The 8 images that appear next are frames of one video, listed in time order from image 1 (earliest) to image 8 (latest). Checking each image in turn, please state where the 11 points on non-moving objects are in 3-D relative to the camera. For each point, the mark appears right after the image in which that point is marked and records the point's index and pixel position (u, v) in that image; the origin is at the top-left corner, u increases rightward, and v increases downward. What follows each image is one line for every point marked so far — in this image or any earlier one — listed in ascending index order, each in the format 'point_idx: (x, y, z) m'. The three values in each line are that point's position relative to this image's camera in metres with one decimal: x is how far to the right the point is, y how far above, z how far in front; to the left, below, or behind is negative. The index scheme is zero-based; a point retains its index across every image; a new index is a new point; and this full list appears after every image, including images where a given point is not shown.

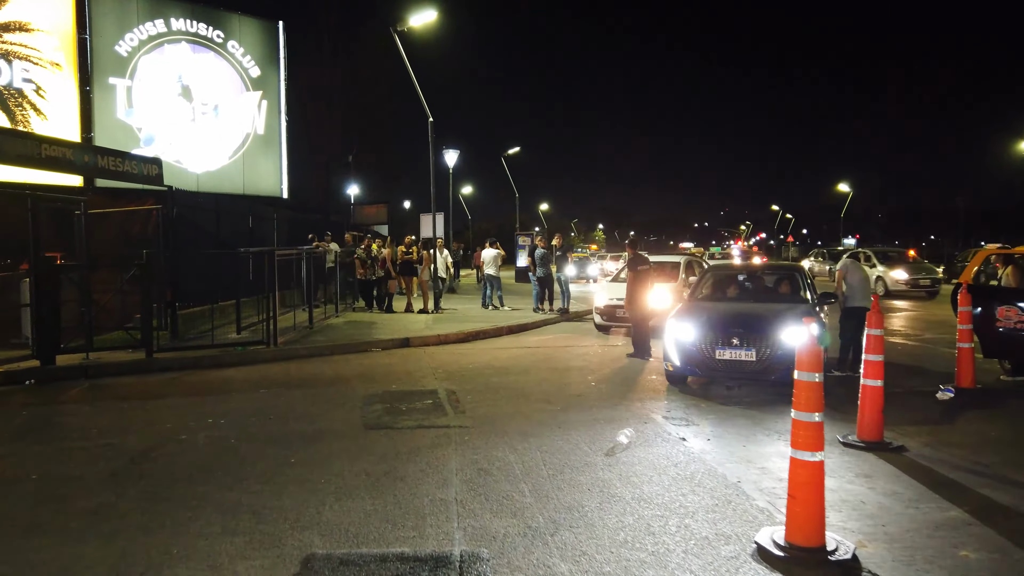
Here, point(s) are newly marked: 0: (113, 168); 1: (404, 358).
0: (-5.6, +1.7, +10.8) m
1: (-1.4, -1.0, +10.4) m
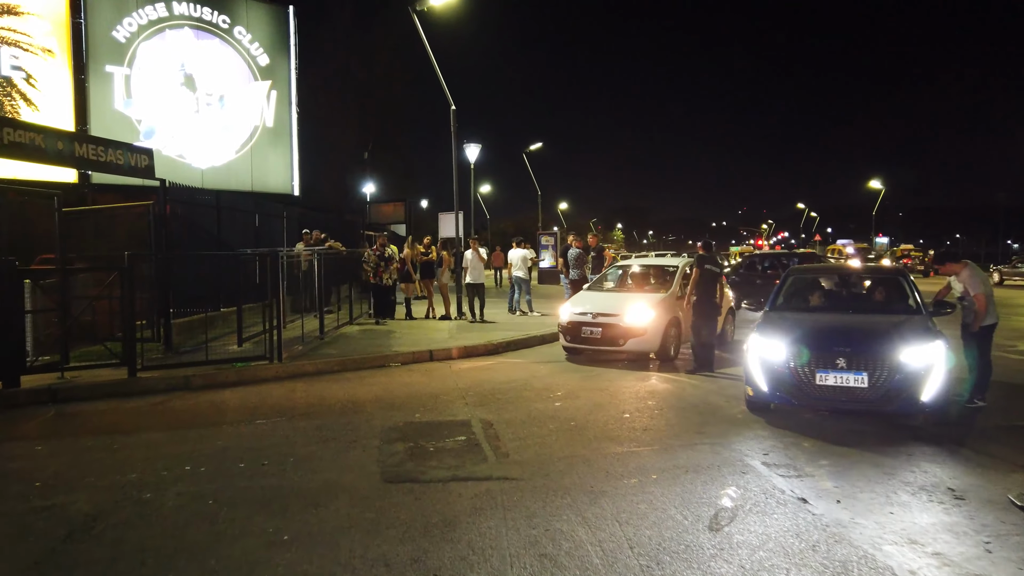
0: (-5.1, +1.6, +9.4) m
1: (-1.0, -1.1, +8.9) m
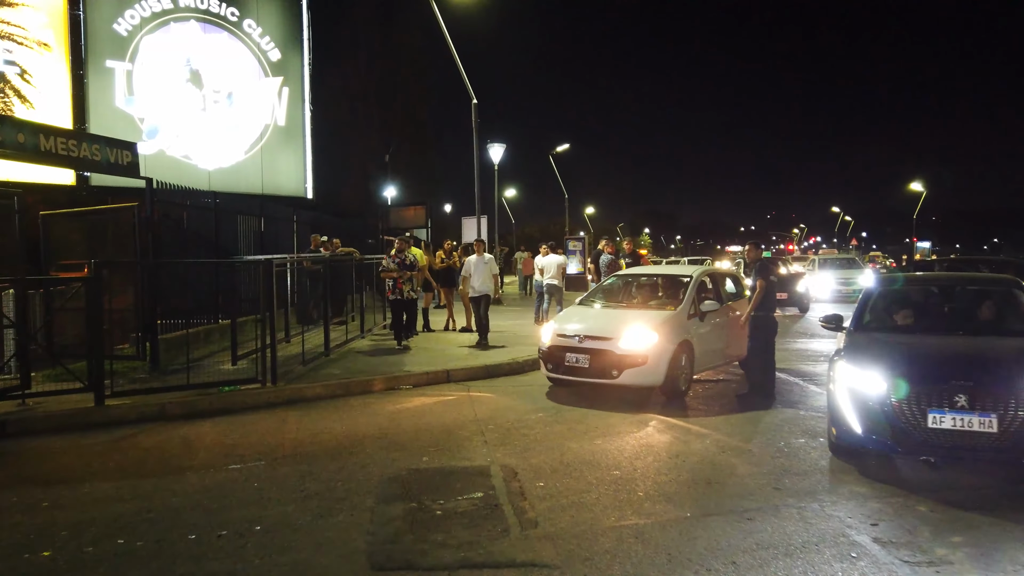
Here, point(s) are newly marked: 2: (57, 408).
0: (-4.8, +1.5, +8.3) m
1: (-0.7, -1.2, +7.7) m
2: (-4.2, -1.1, +7.1) m
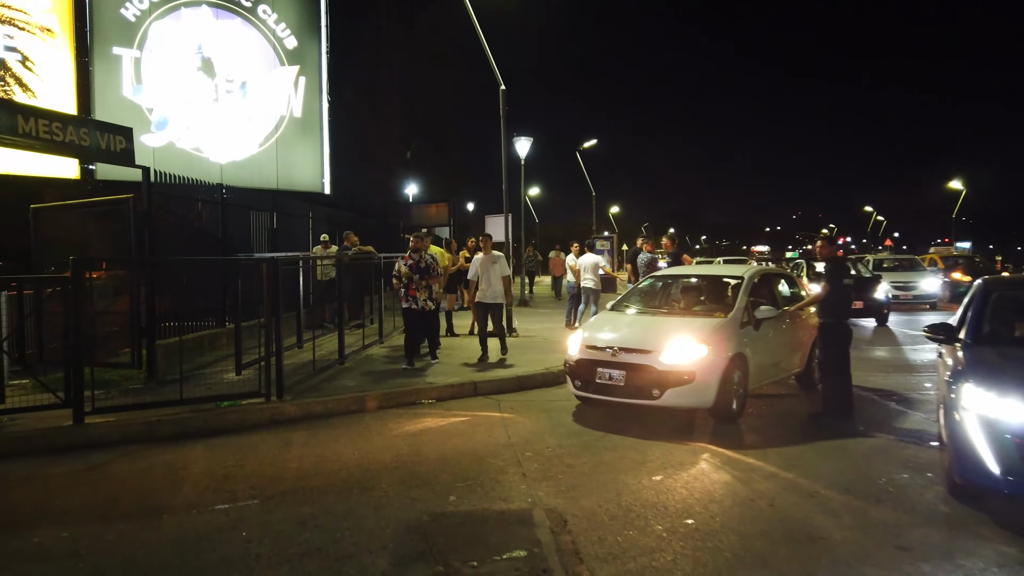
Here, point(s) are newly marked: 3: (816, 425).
0: (-4.5, +1.4, +7.4) m
1: (-0.4, -1.2, +6.6) m
2: (-3.9, -1.1, +6.2) m
3: (+2.7, -1.2, +6.9) m
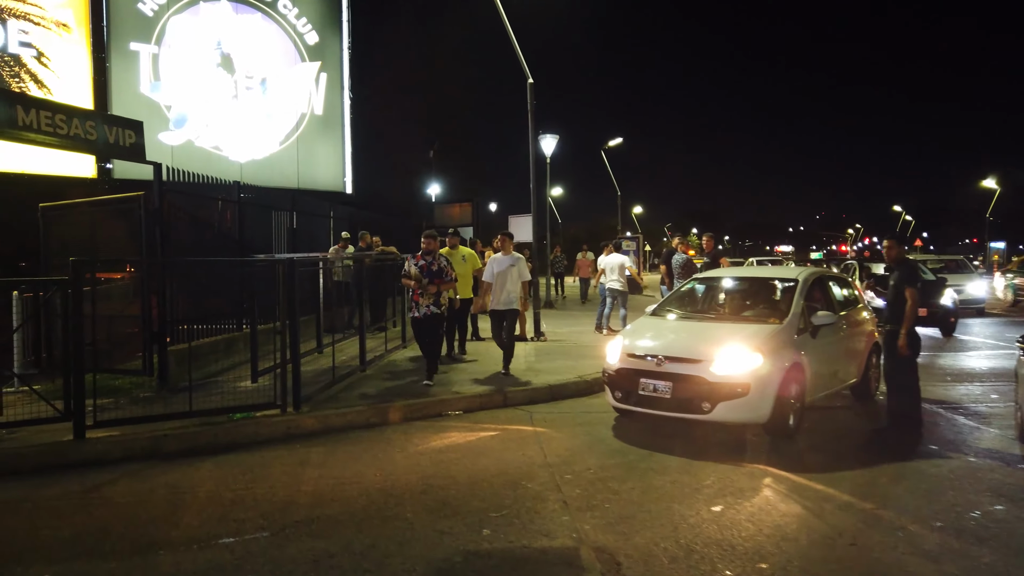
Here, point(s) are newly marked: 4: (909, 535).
0: (-4.1, +1.4, +7.0) m
1: (-0.1, -1.2, +6.1) m
2: (-3.6, -1.1, +5.7) m
3: (+3.0, -1.3, +6.2) m
4: (+2.1, -1.3, +4.1) m
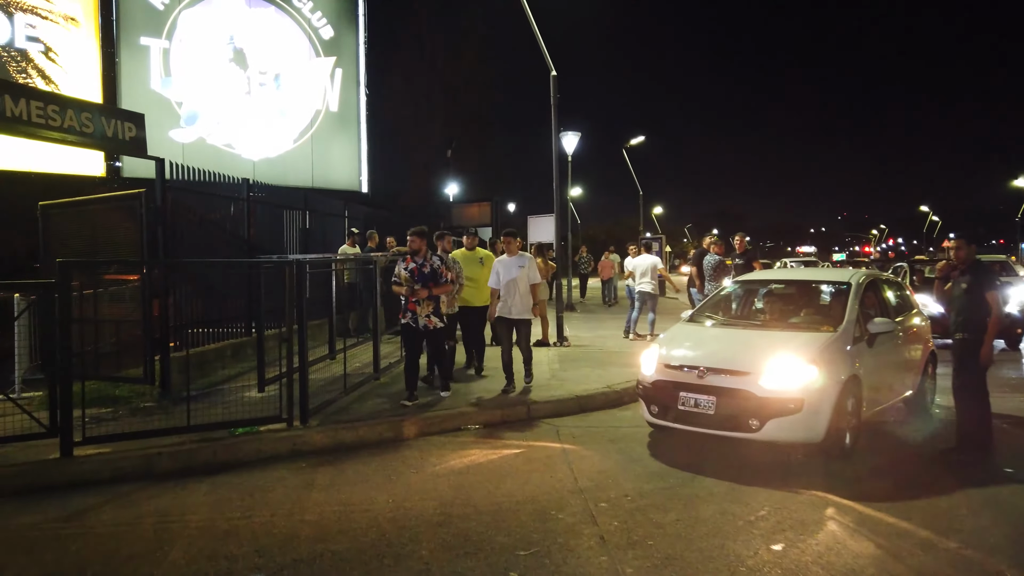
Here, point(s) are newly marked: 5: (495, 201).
0: (-3.9, +1.4, +6.5) m
1: (+0.1, -1.3, +5.5) m
2: (-3.5, -1.2, +5.3) m
3: (+3.2, -1.3, +5.6) m
4: (+2.3, -1.4, +3.5) m
5: (-0.4, +2.2, +19.6) m
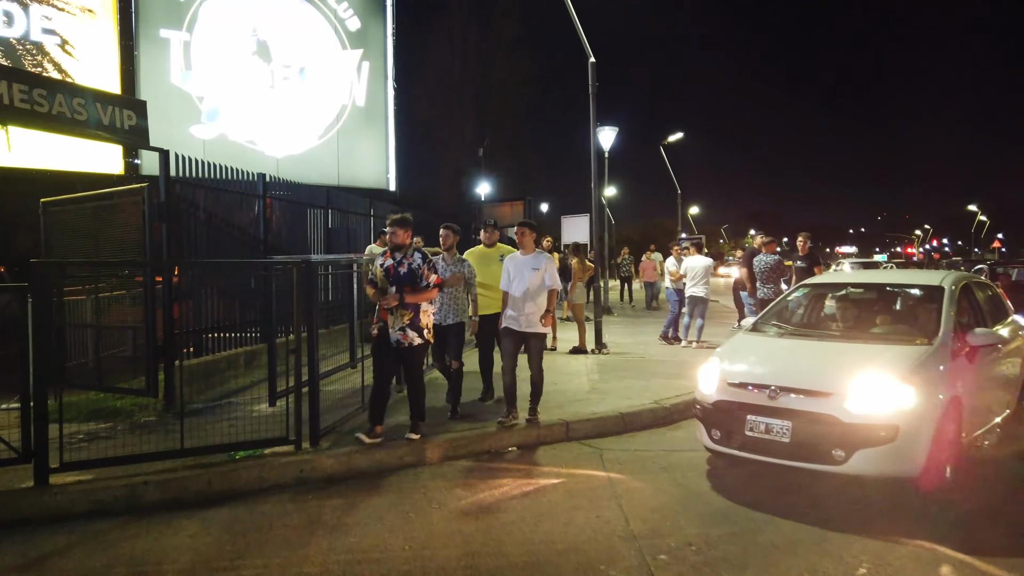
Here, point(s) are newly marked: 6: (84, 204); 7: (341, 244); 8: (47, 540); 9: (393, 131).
0: (-3.6, +1.4, +5.9) m
1: (+0.4, -1.3, +4.7) m
2: (-3.2, -1.2, +4.6) m
3: (+3.4, -1.3, +4.7) m
4: (+2.4, -1.4, +2.6) m
5: (+0.4, +2.2, +18.8) m
6: (-4.4, +0.9, +7.9) m
7: (-2.6, +0.7, +11.6) m
8: (-2.5, -1.3, +4.1) m
9: (-2.4, +3.2, +15.7) m
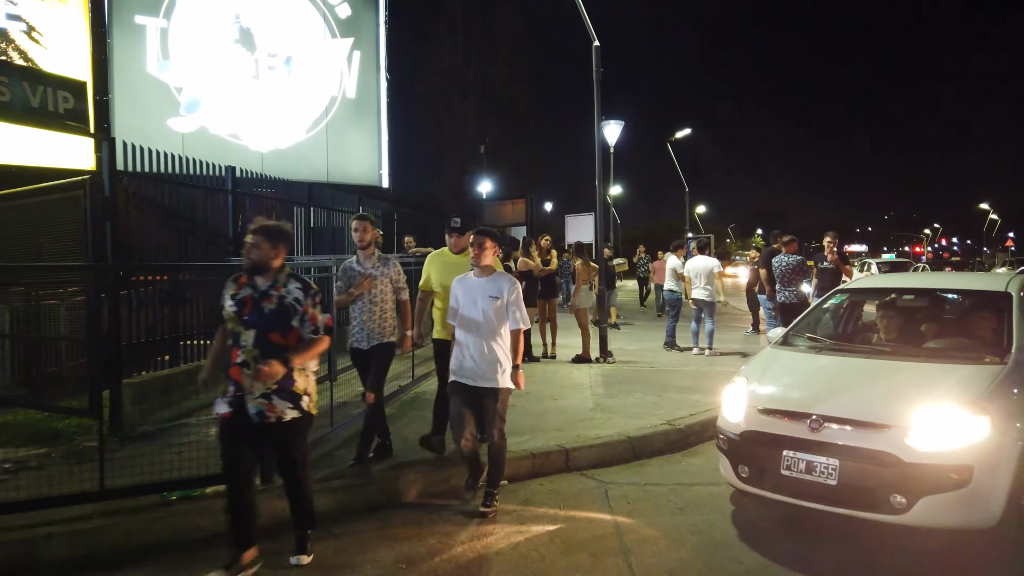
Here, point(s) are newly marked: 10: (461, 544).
0: (-3.7, +1.3, +5.0) m
1: (+0.3, -1.4, +3.9) m
2: (-3.3, -1.2, +3.8) m
3: (+3.4, -1.4, +3.8) m
4: (+2.4, -1.4, +1.8) m
5: (+0.4, +2.1, +18.0) m
6: (-4.4, +0.8, +7.1) m
7: (-2.6, +0.6, +10.8) m
8: (-2.5, -1.4, +3.3) m
9: (-2.4, +3.1, +14.8) m
10: (-0.3, -1.3, +4.0) m
